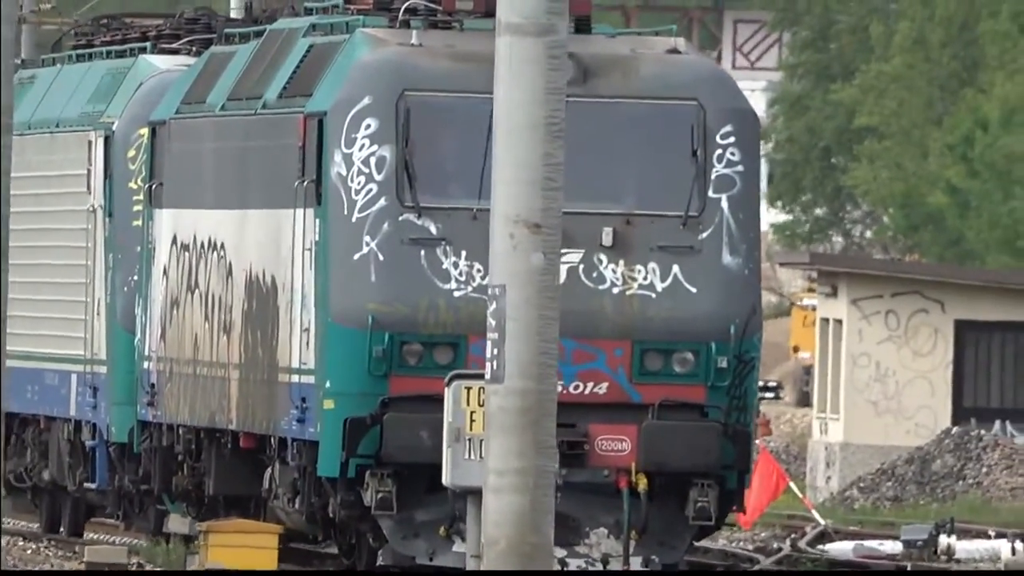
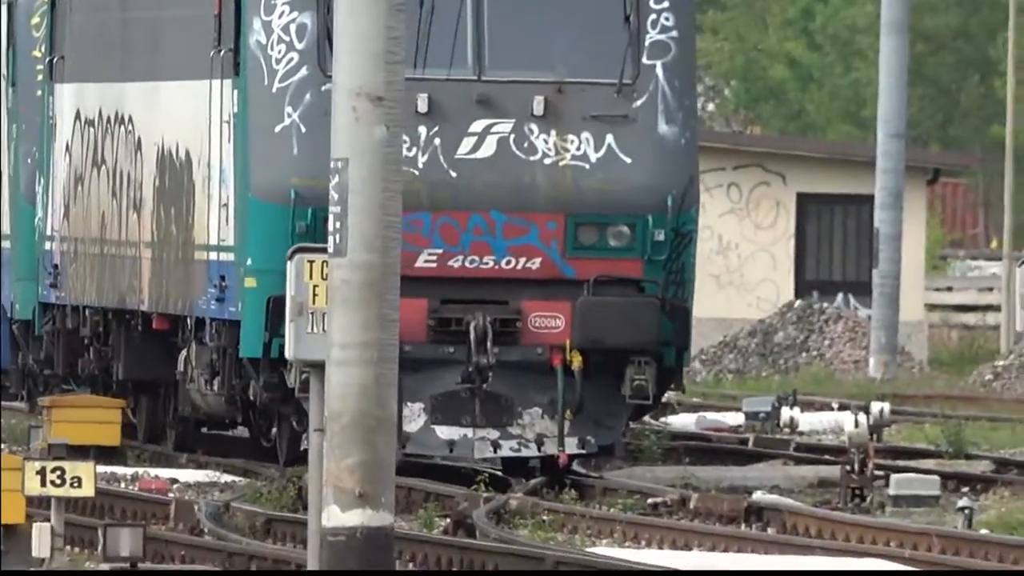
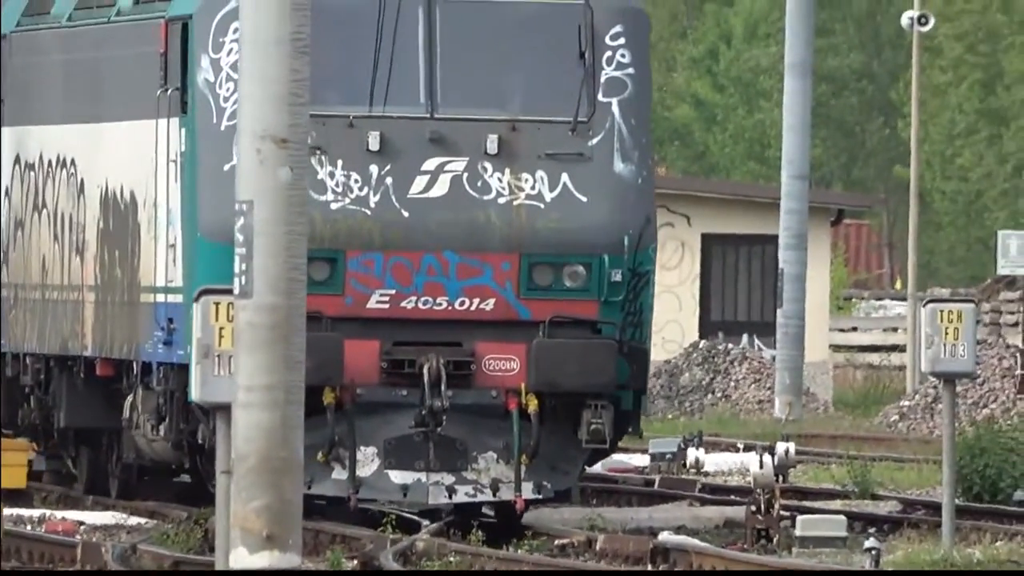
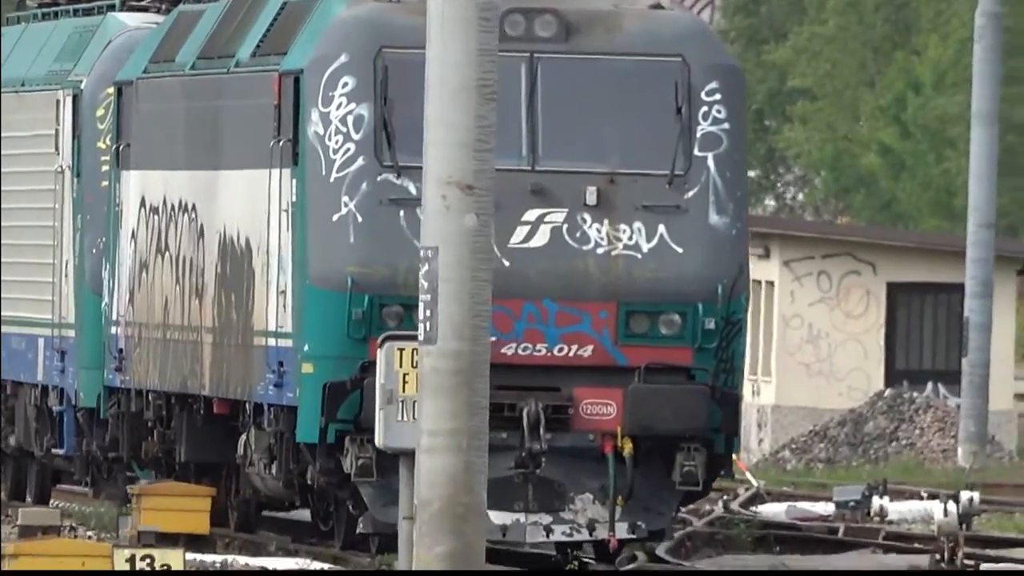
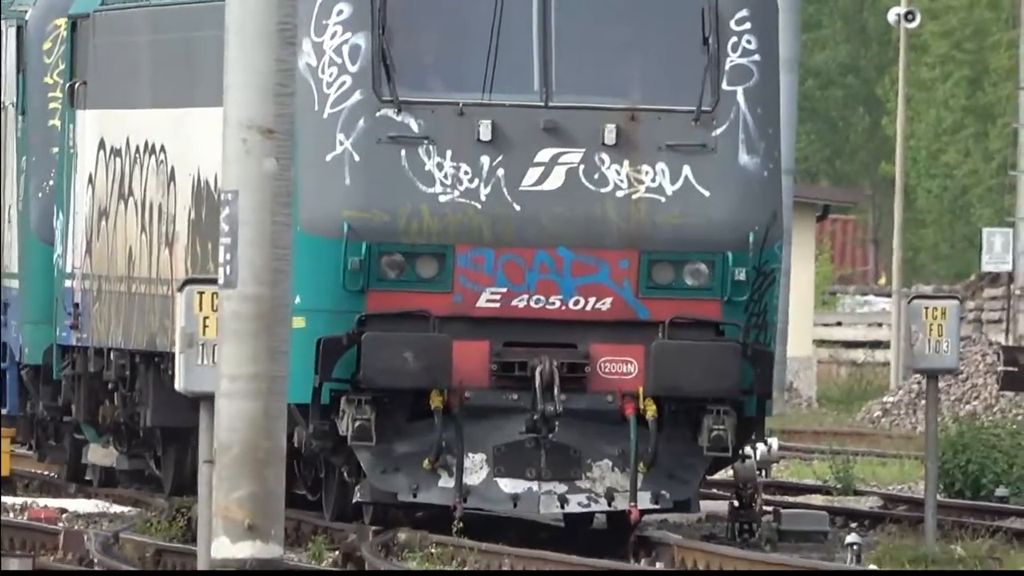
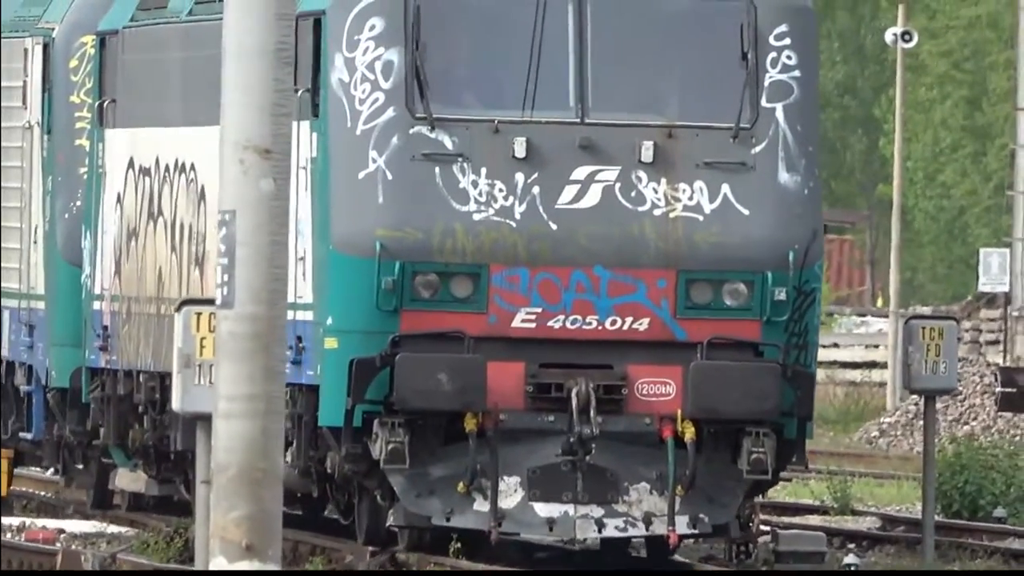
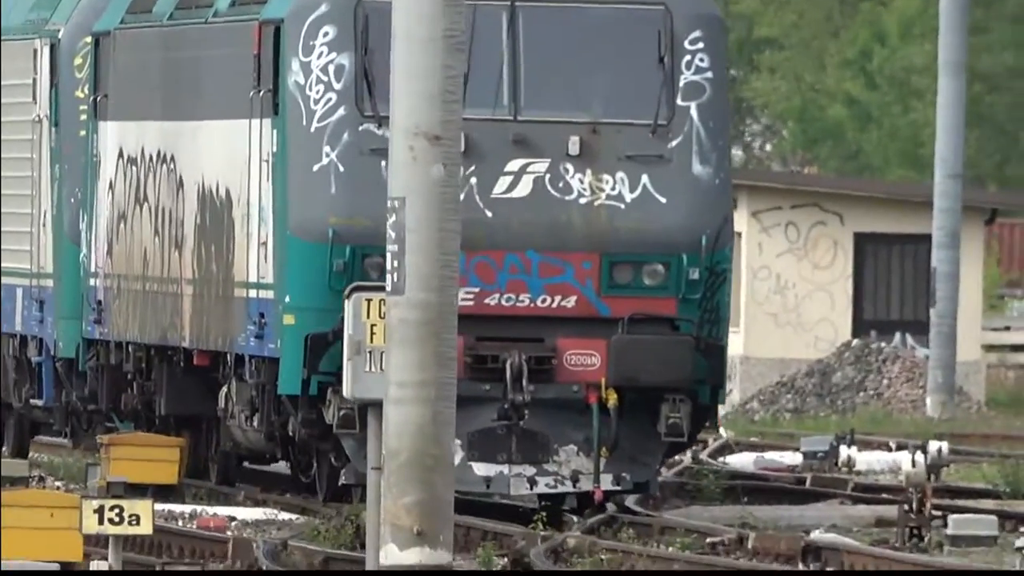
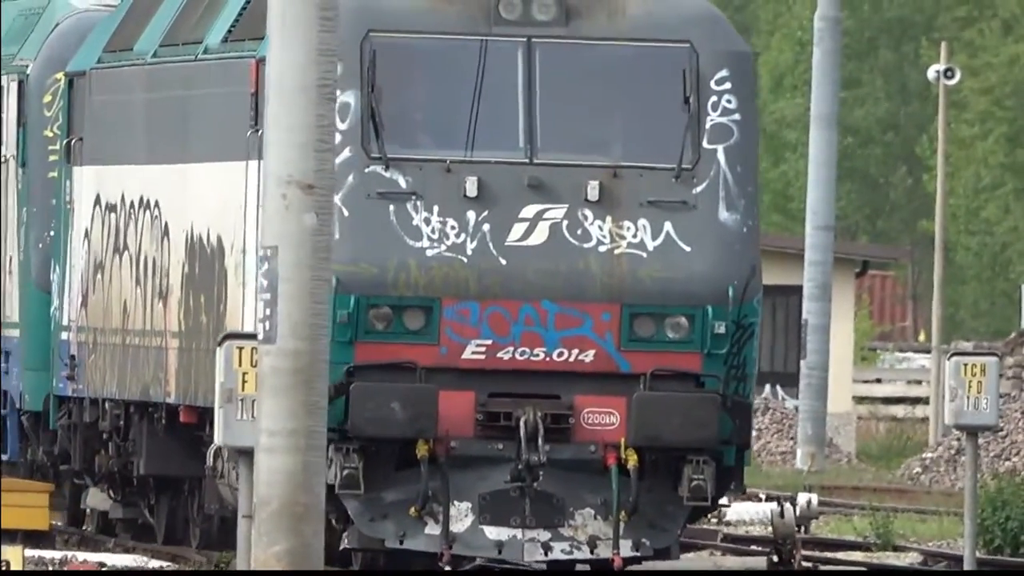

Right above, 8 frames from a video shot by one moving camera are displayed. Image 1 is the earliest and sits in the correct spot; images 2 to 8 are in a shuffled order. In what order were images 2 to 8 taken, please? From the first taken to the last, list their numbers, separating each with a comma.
4, 7, 2, 3, 8, 5, 6
